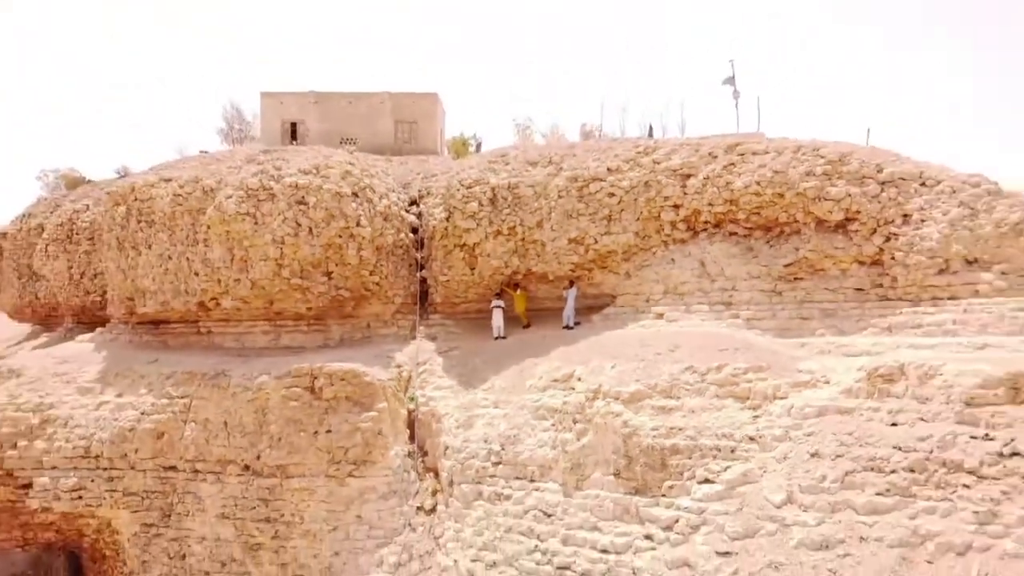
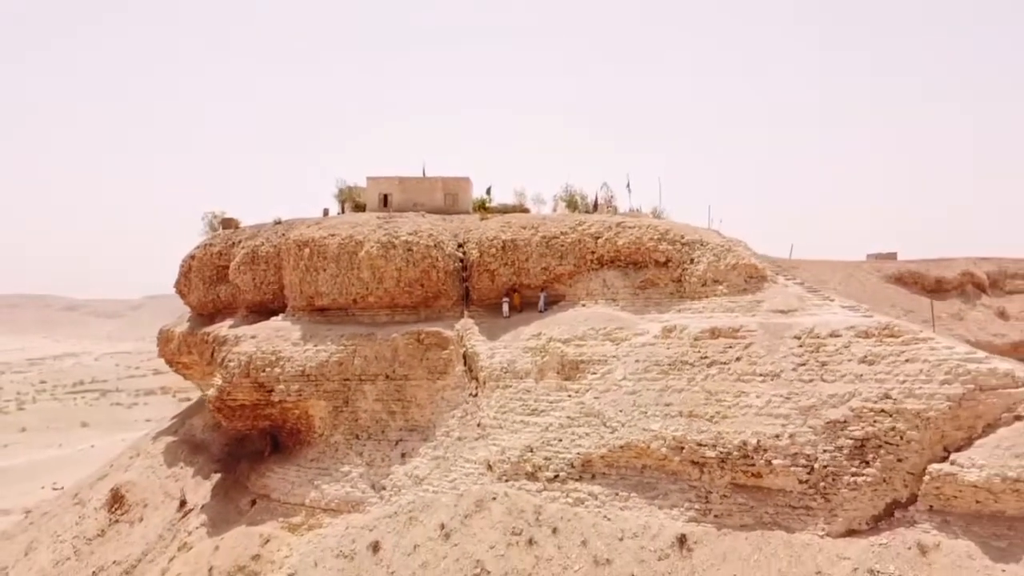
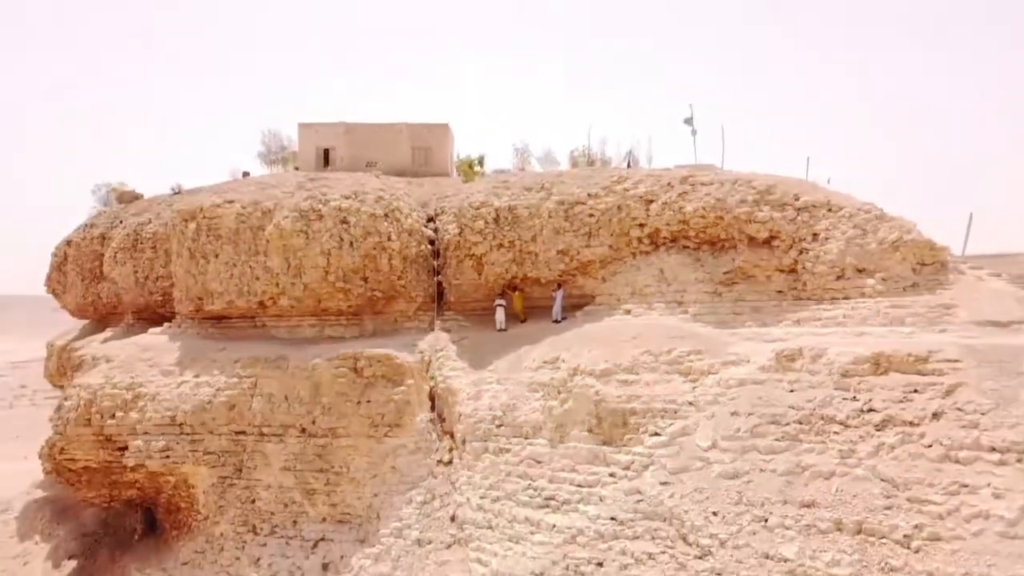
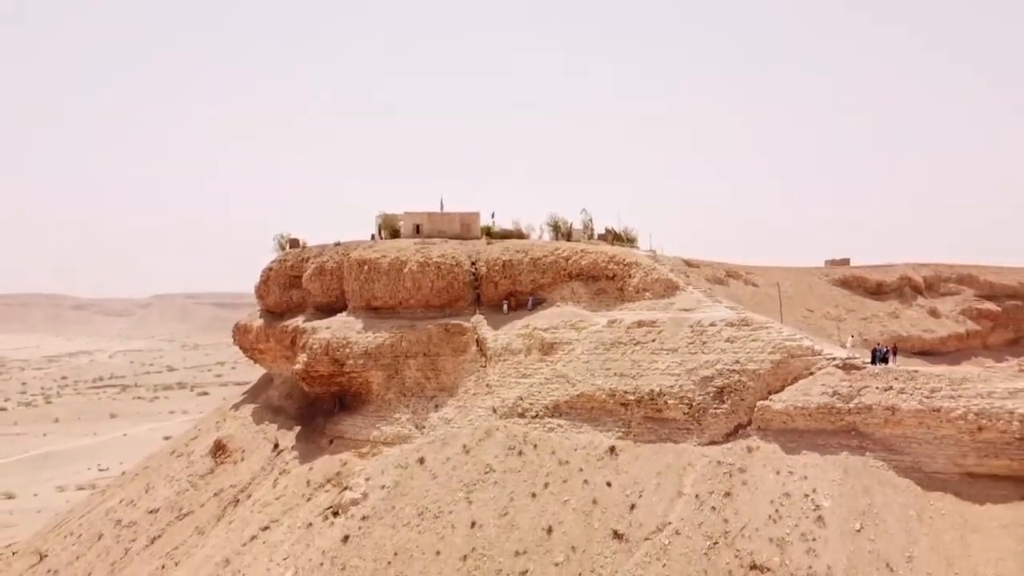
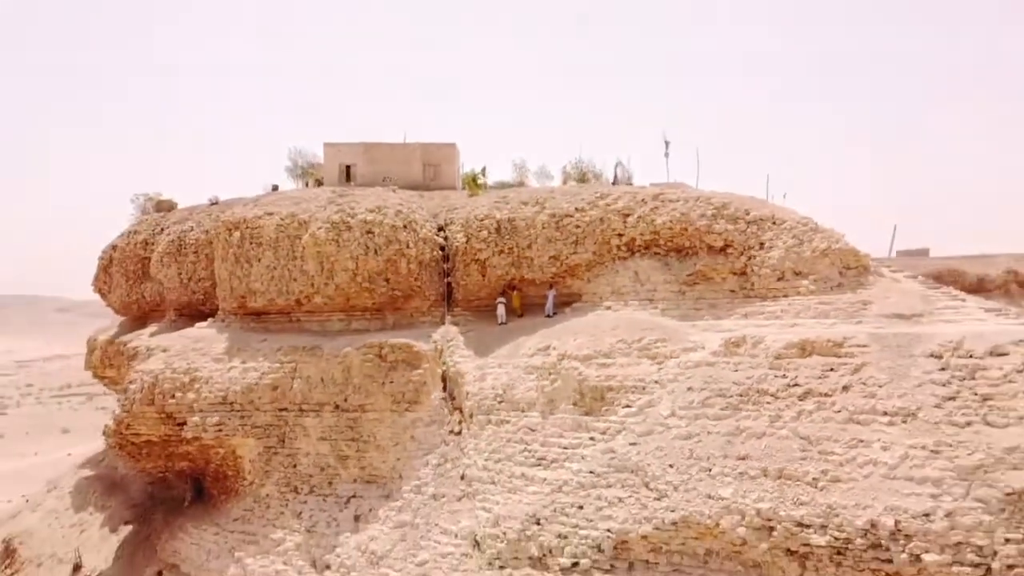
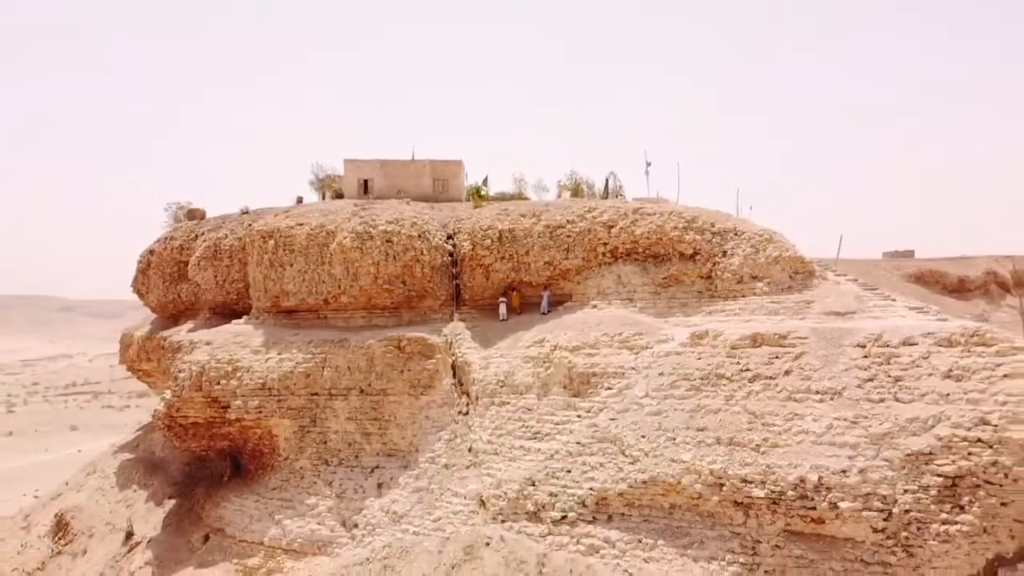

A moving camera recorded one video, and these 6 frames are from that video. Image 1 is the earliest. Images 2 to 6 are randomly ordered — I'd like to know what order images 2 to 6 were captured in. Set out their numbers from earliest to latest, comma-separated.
3, 5, 6, 2, 4
